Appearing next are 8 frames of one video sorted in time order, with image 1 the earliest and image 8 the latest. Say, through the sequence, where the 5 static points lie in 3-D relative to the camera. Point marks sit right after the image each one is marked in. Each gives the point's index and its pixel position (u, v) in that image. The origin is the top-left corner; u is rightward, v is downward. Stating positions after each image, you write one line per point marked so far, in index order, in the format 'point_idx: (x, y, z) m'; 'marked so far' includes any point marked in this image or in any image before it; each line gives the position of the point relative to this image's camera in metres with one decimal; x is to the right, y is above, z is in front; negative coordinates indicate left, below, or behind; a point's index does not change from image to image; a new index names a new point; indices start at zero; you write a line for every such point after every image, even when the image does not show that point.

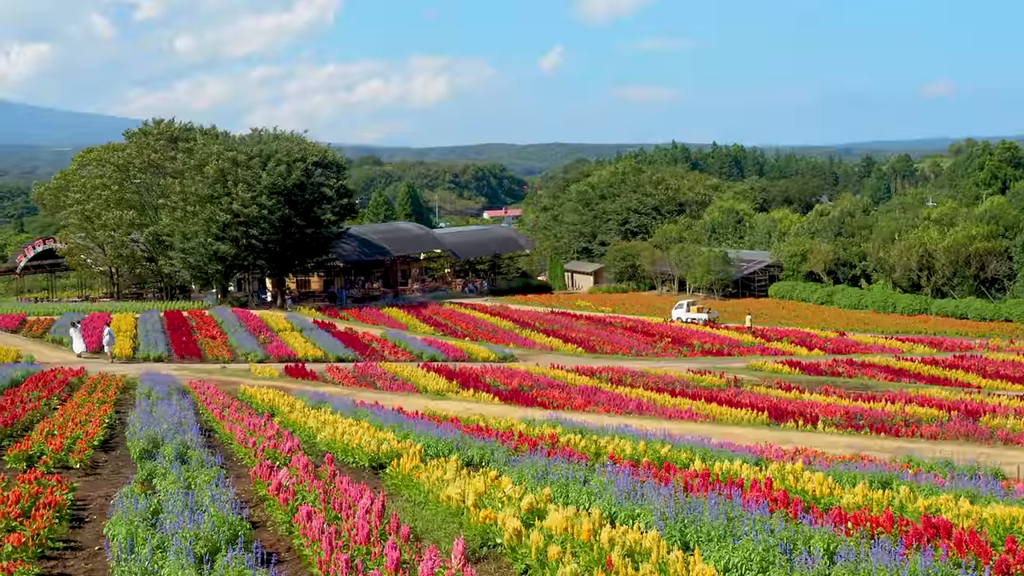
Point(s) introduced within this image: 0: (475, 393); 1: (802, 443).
0: (-0.7, -1.9, +15.9) m
1: (+2.9, -1.5, +8.7) m
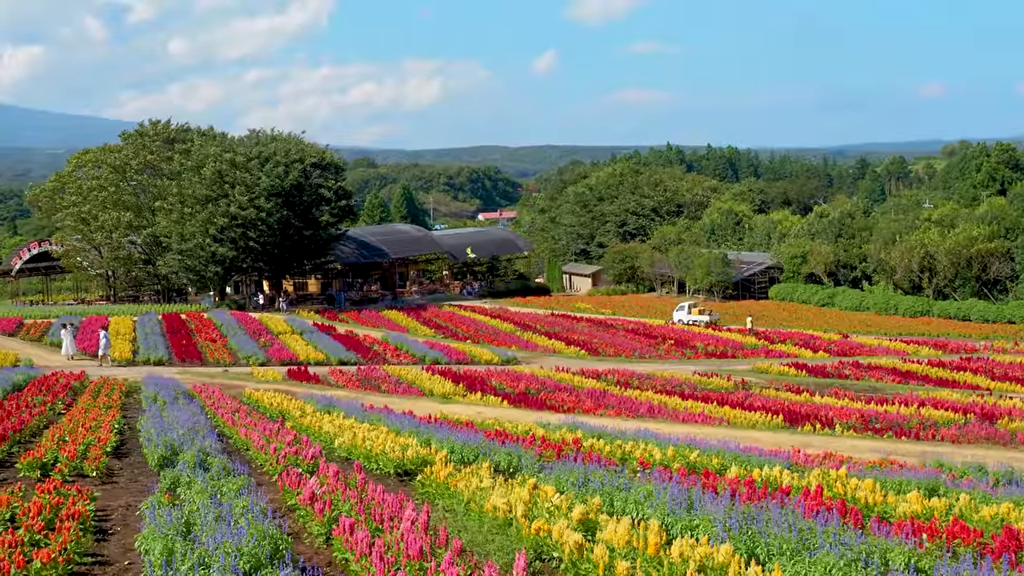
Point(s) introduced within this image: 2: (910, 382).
0: (-0.6, -1.9, +15.7) m
1: (+3.1, -1.6, +8.6) m
2: (+8.5, -2.0, +18.8) m
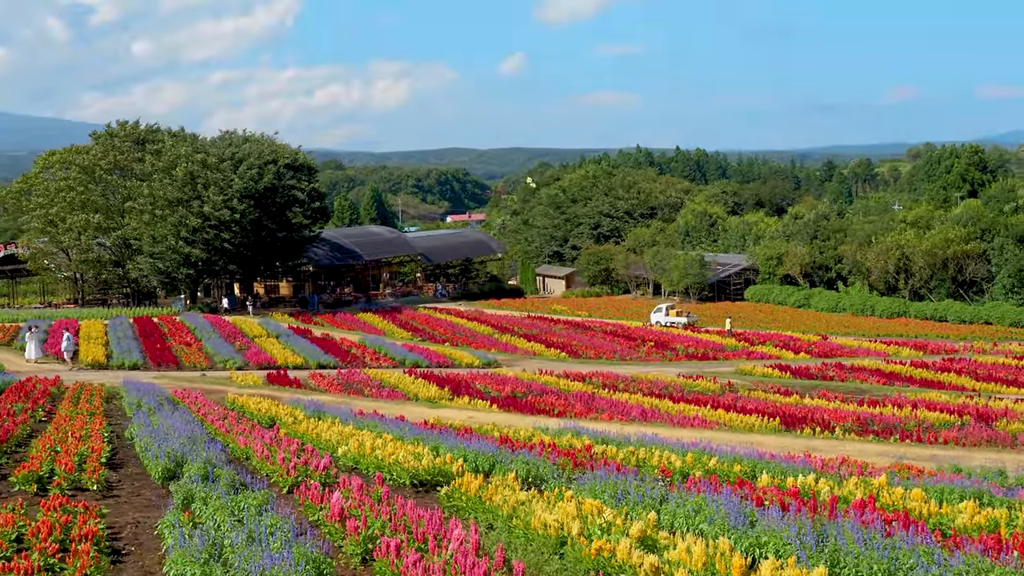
0: (-0.8, -2.0, +15.5) m
1: (+3.1, -1.6, +8.5) m
2: (+8.2, -2.0, +18.9) m
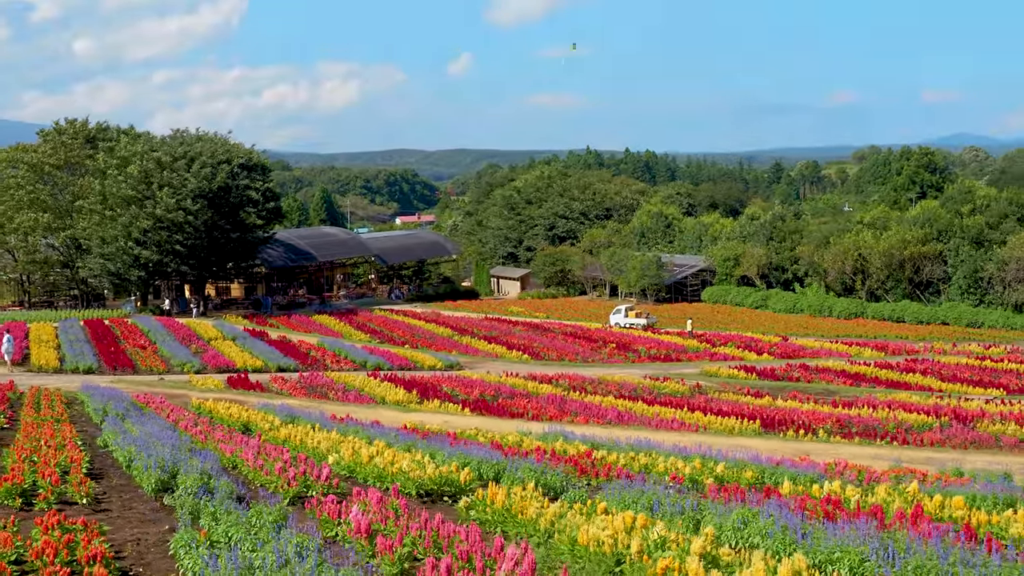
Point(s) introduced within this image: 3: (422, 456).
0: (-1.2, -2.0, +15.2) m
1: (+3.0, -1.6, +8.4) m
2: (+7.5, -2.1, +19.1) m
3: (-0.6, -1.2, +6.3) m
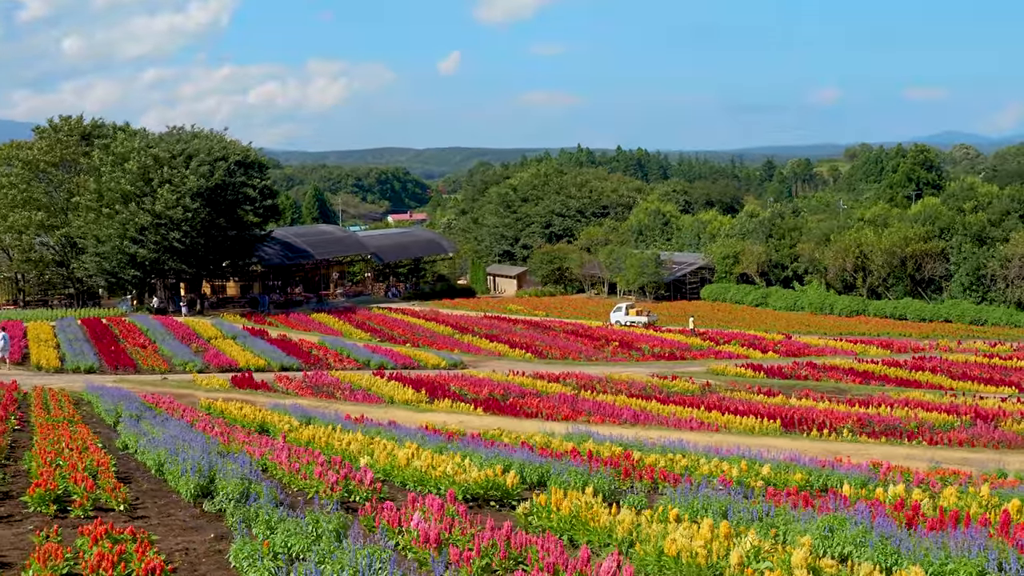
0: (-1.0, -2.0, +15.0) m
1: (+3.3, -1.6, +8.3) m
2: (+7.7, -2.0, +19.0) m
3: (-0.4, -1.2, +6.2) m
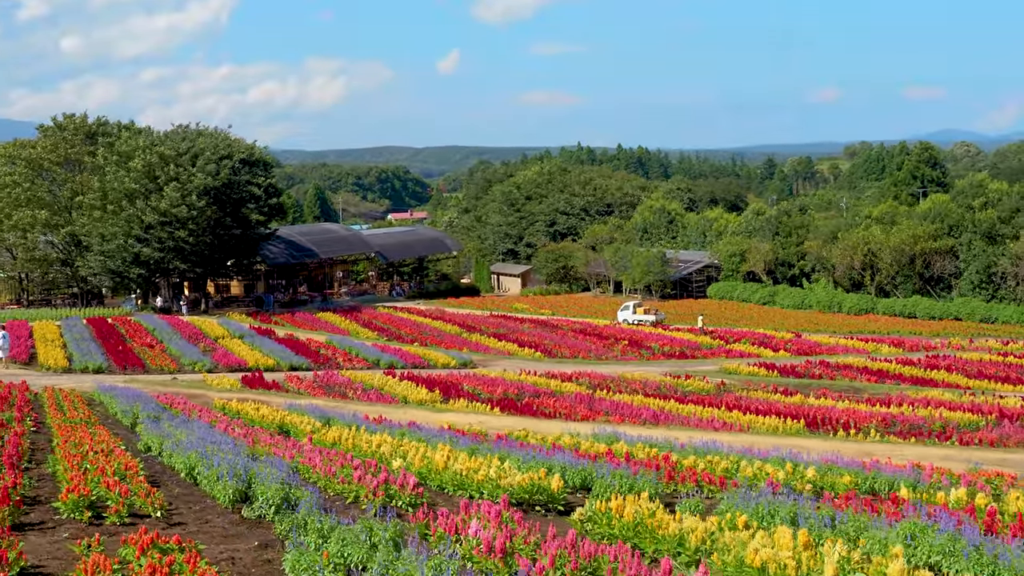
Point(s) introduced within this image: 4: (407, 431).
0: (-0.8, -1.9, +14.9) m
1: (+3.5, -1.5, +8.1) m
2: (+8.0, -2.0, +18.8) m
3: (-0.1, -1.2, +6.0) m
4: (-1.0, -1.4, +8.3) m
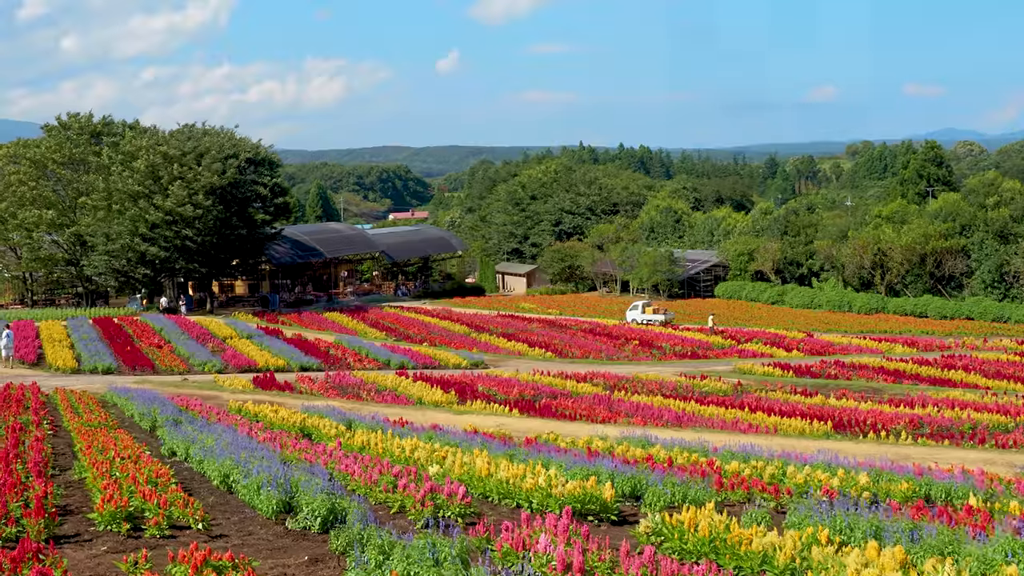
0: (-0.5, -1.9, +14.7) m
1: (+3.8, -1.5, +7.9) m
2: (+8.3, -2.0, +18.6) m
3: (+0.2, -1.2, +5.8) m
4: (-0.7, -1.4, +8.1) m
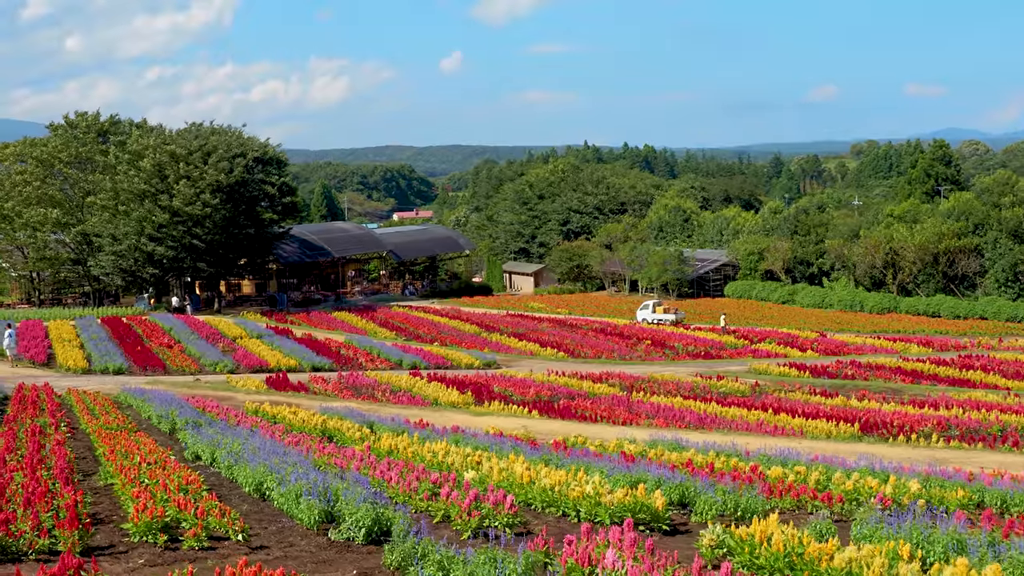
0: (-0.2, -1.9, +14.5) m
1: (+4.1, -1.5, +7.7) m
2: (+8.6, -2.0, +18.4) m
3: (+0.4, -1.2, +5.6) m
4: (-0.4, -1.4, +7.9) m
